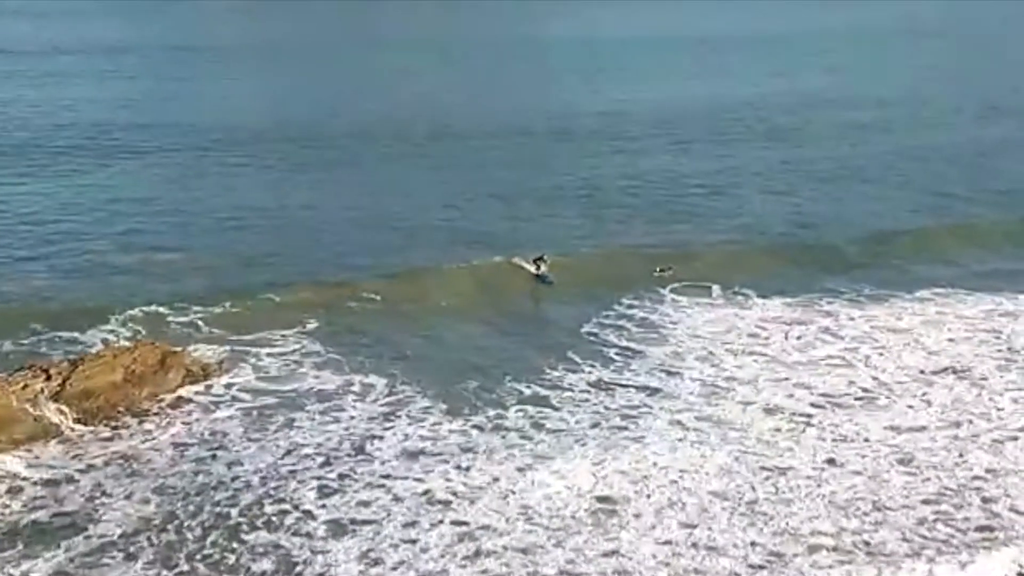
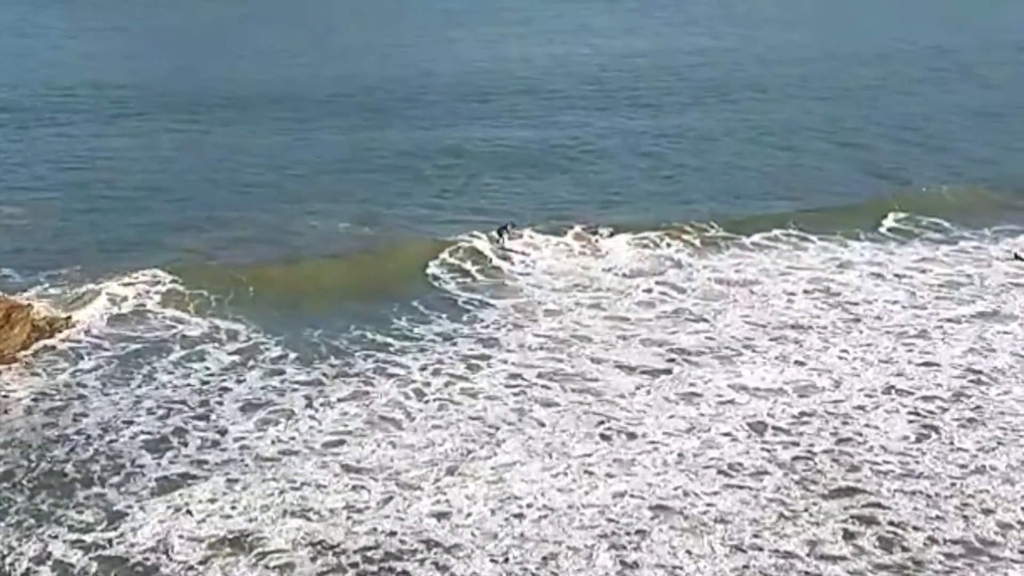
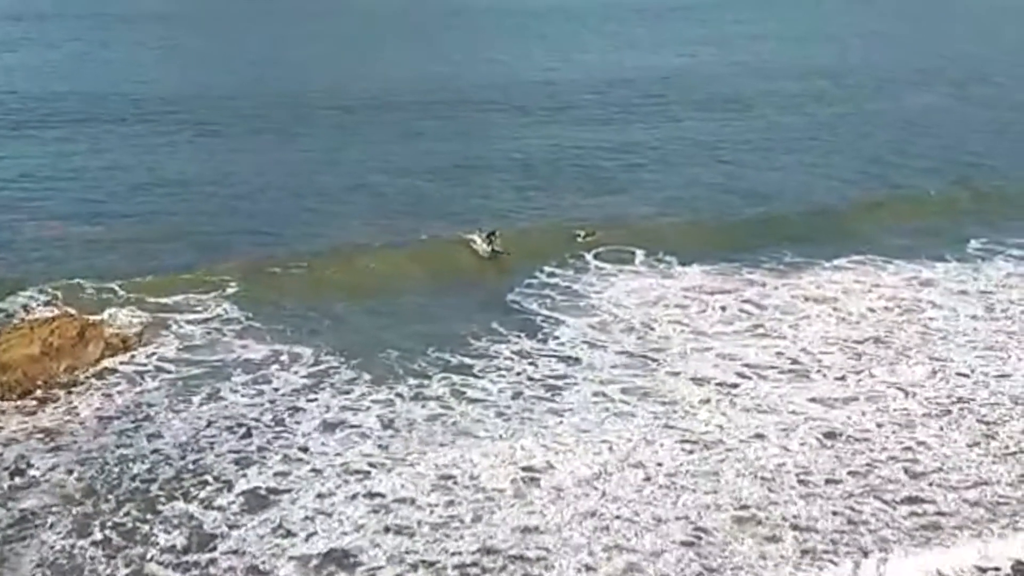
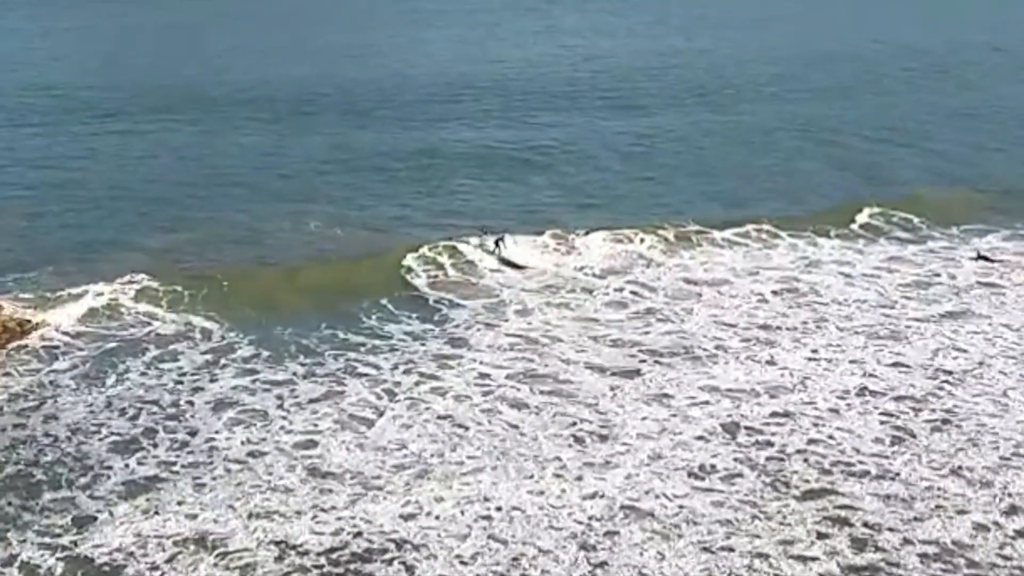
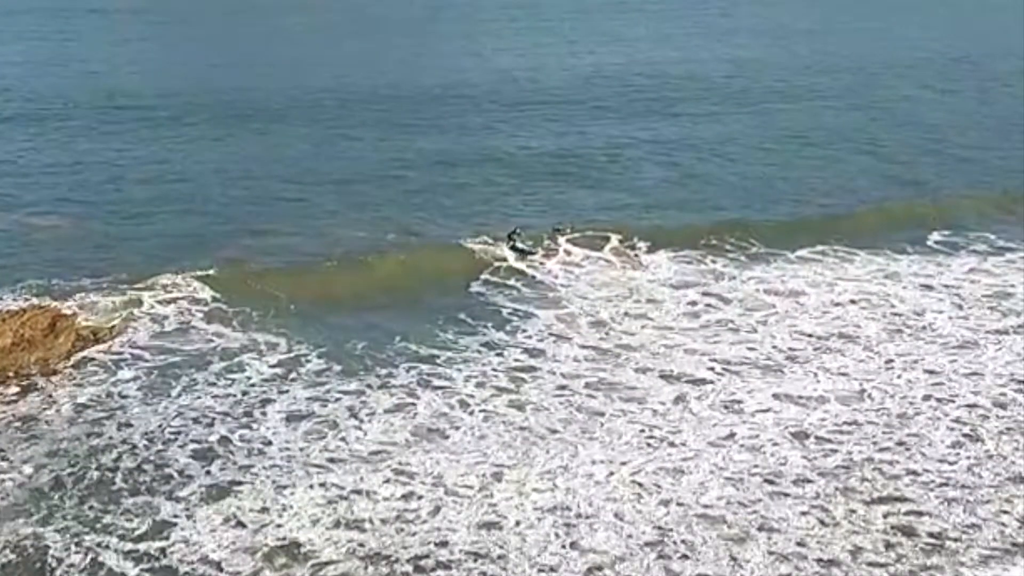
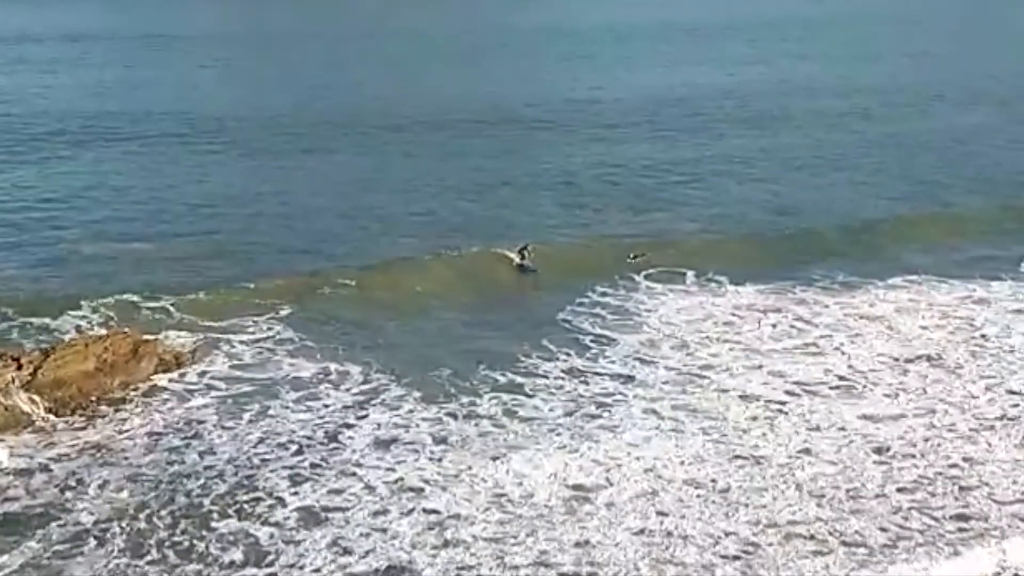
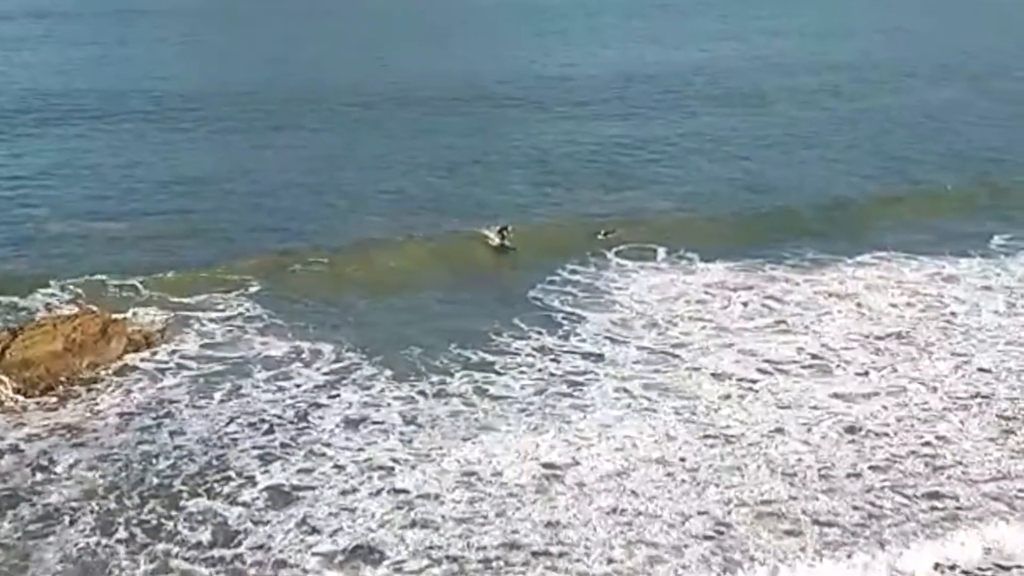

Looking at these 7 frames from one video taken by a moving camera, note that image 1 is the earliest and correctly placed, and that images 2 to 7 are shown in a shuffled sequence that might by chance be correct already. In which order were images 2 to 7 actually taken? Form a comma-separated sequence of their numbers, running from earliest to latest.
6, 7, 3, 5, 2, 4
